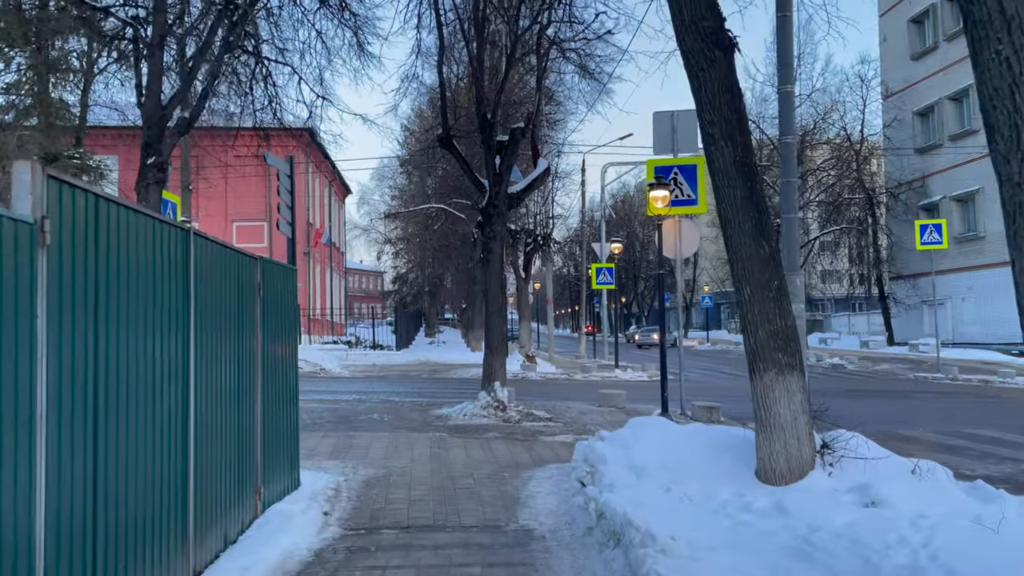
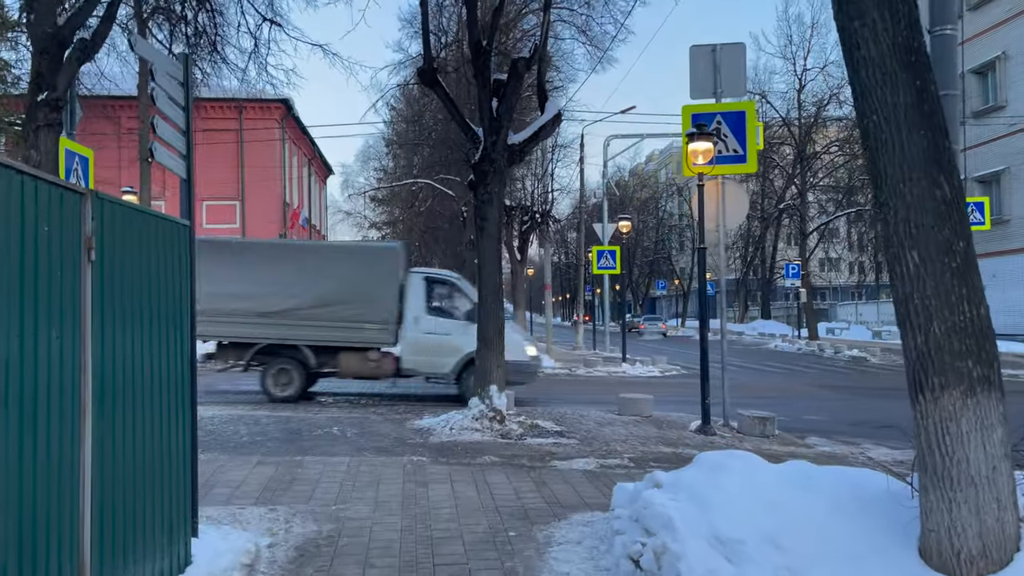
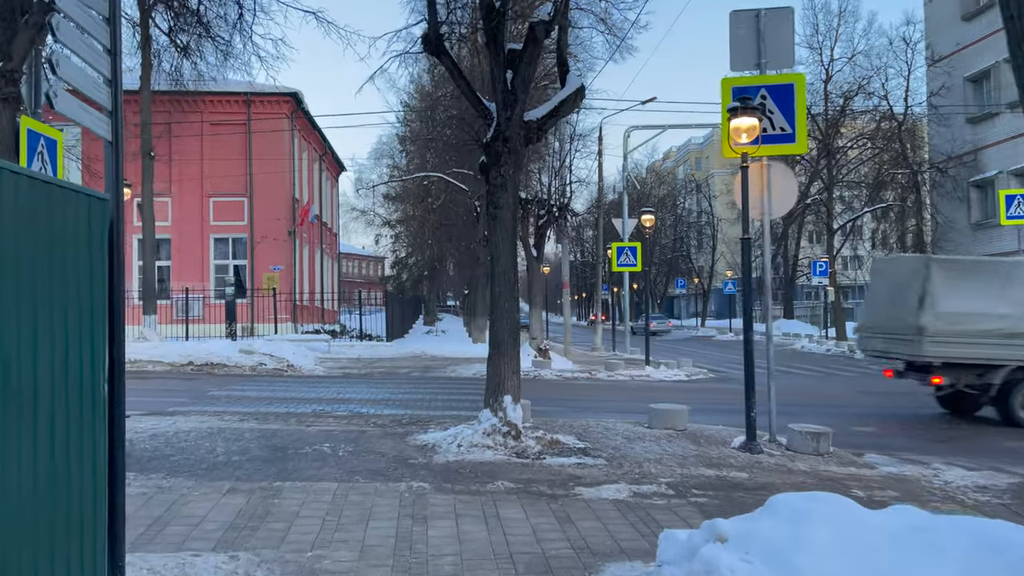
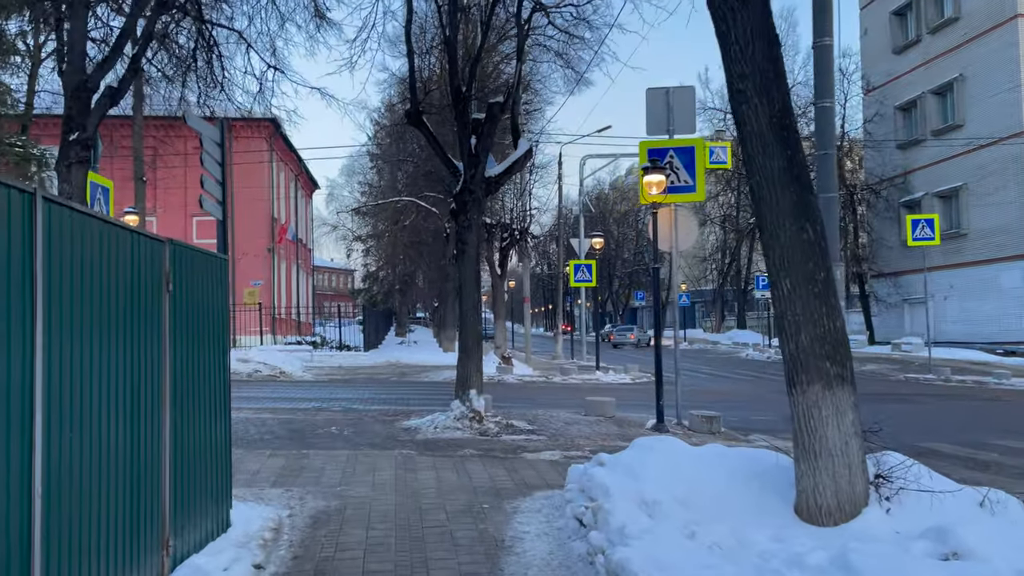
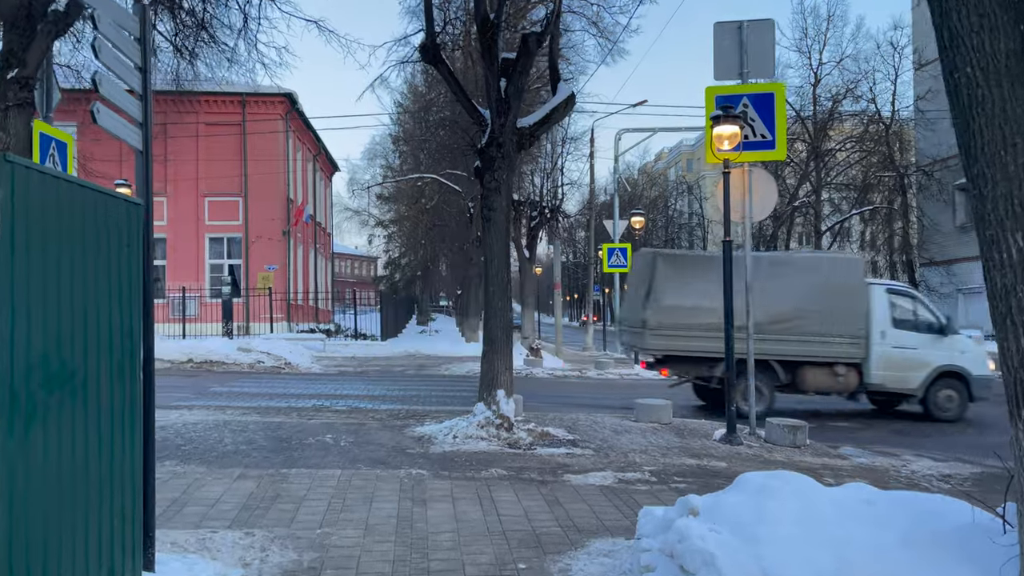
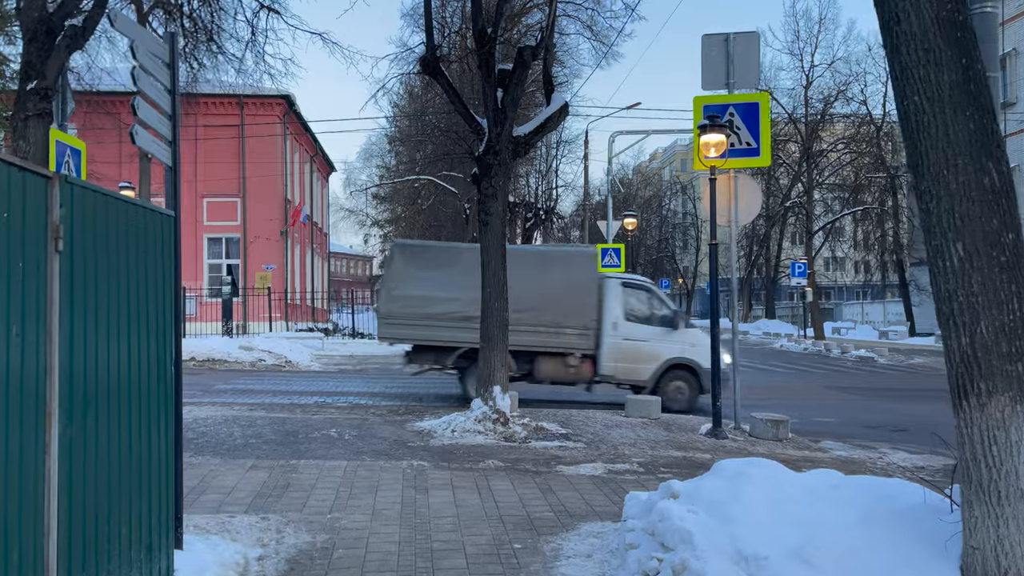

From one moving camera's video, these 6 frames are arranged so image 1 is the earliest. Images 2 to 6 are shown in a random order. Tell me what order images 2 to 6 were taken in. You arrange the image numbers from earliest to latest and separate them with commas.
4, 2, 6, 5, 3
